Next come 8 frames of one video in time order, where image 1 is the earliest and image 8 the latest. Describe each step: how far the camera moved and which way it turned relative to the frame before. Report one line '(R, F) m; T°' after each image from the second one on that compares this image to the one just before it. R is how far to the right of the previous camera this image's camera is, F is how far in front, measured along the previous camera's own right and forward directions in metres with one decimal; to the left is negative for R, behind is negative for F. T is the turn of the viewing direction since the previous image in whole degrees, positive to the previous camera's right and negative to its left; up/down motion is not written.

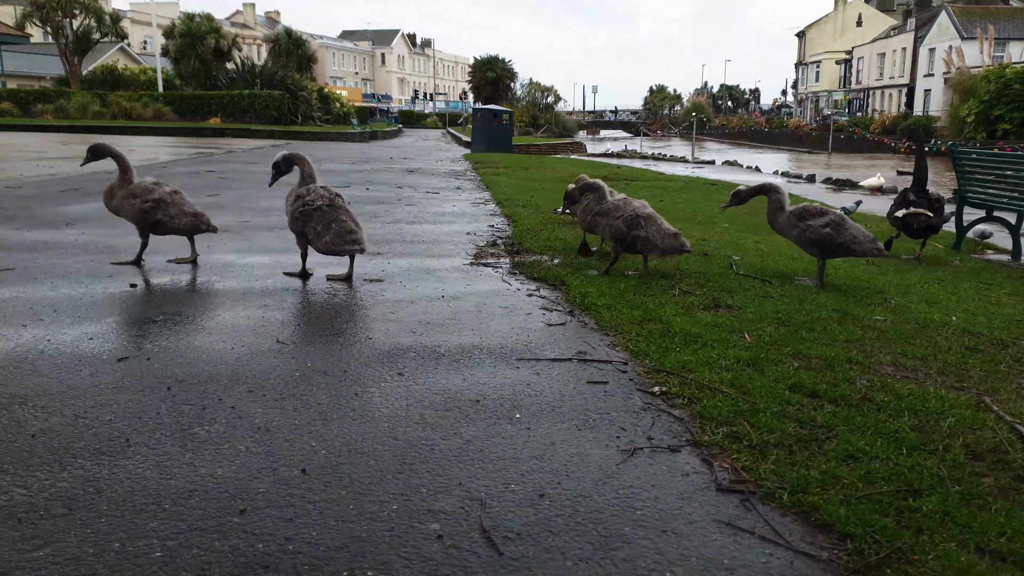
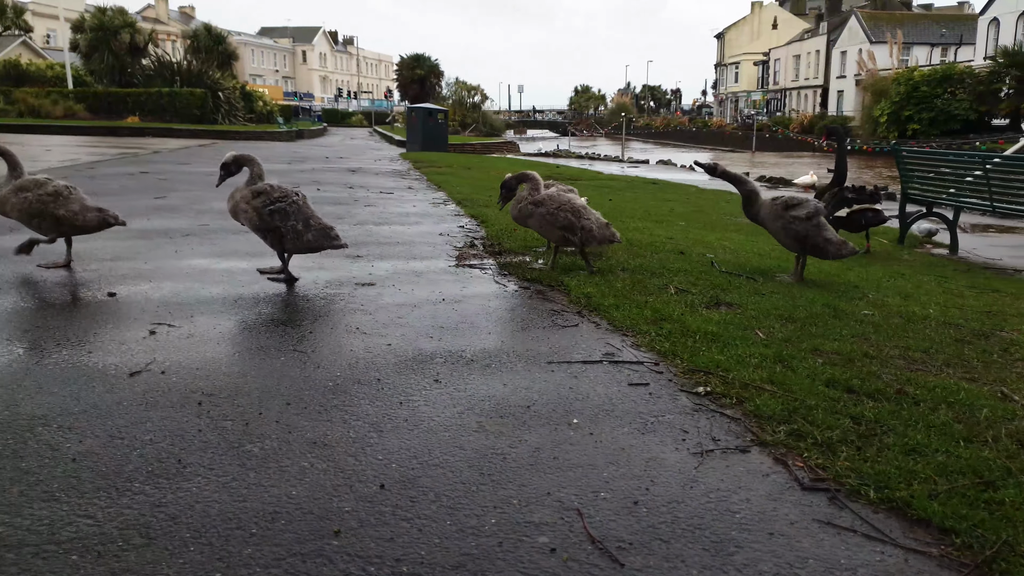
(-0.6, +0.1) m; +5°
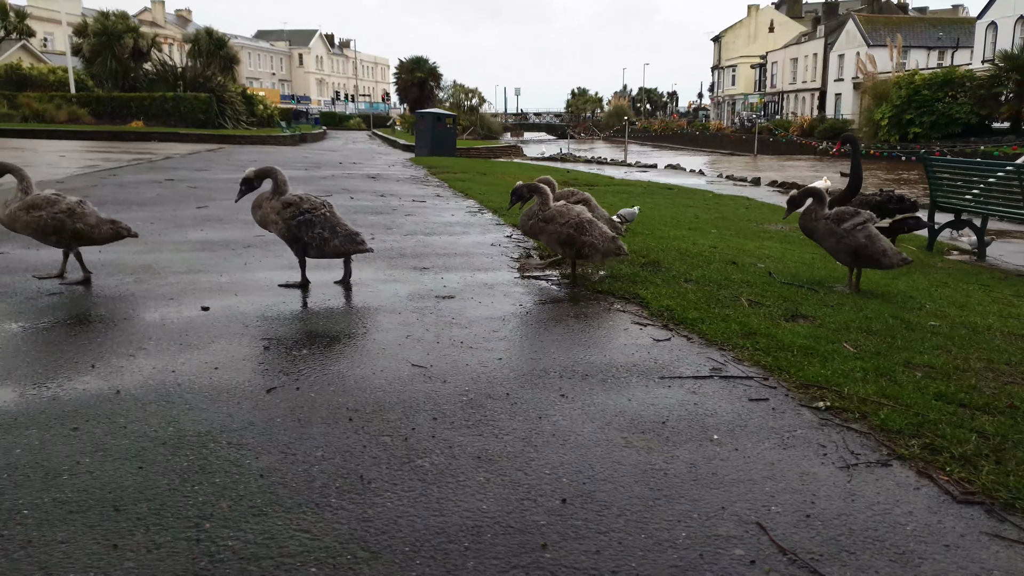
(-0.7, -0.2) m; 0°
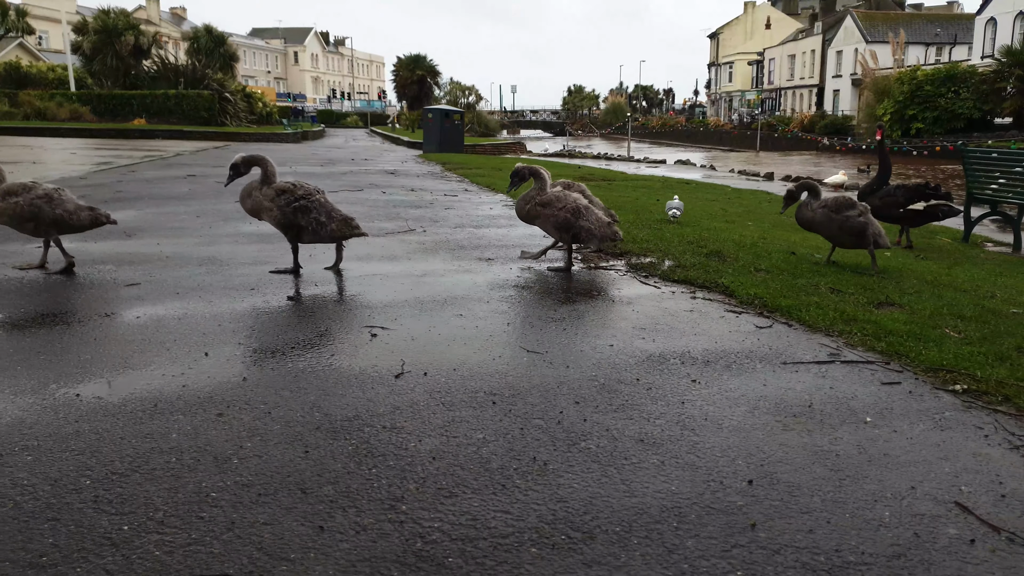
(-0.7, 0.0) m; 0°
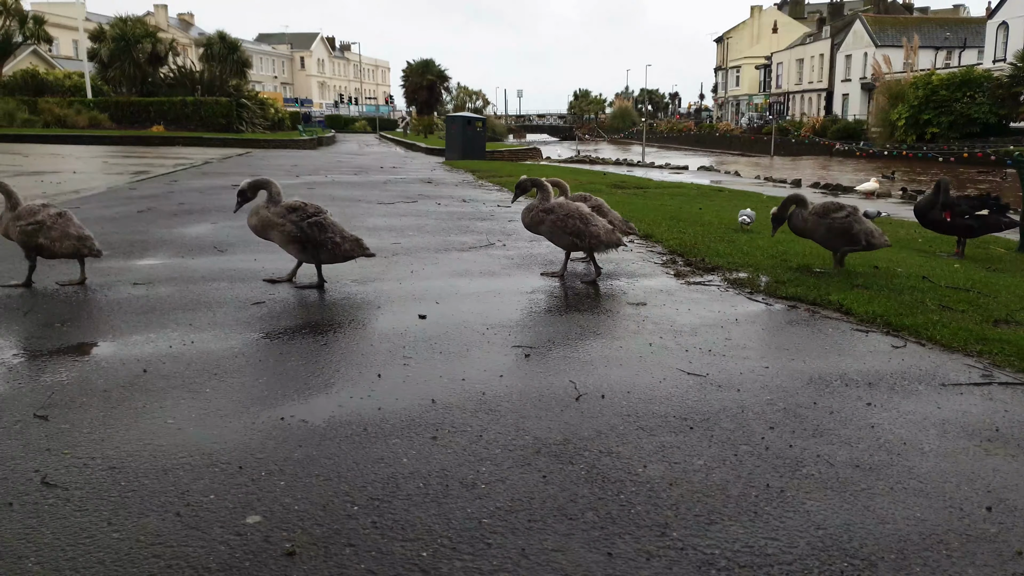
(-1.0, -0.1) m; 0°
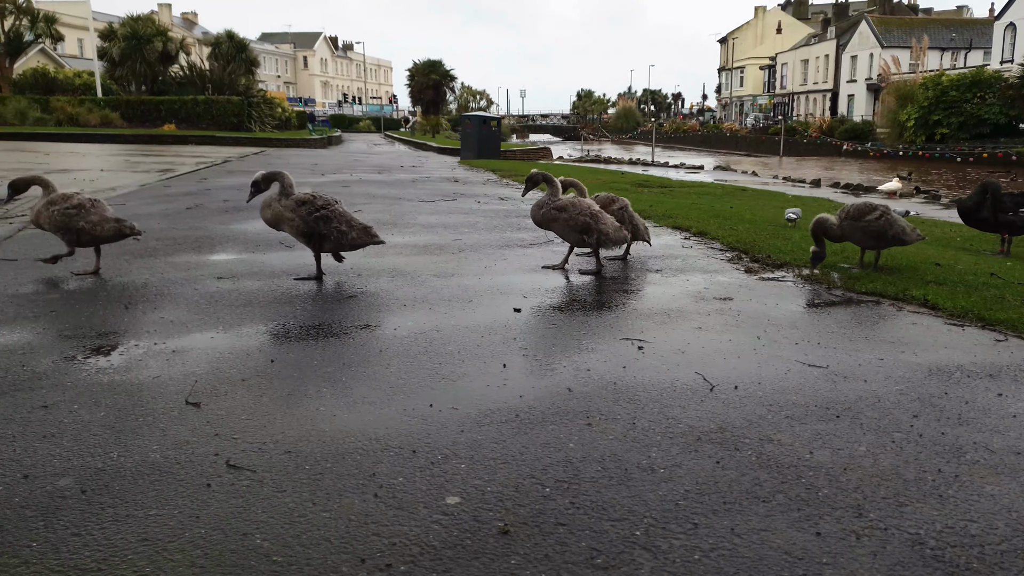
(-0.8, -0.1) m; 0°
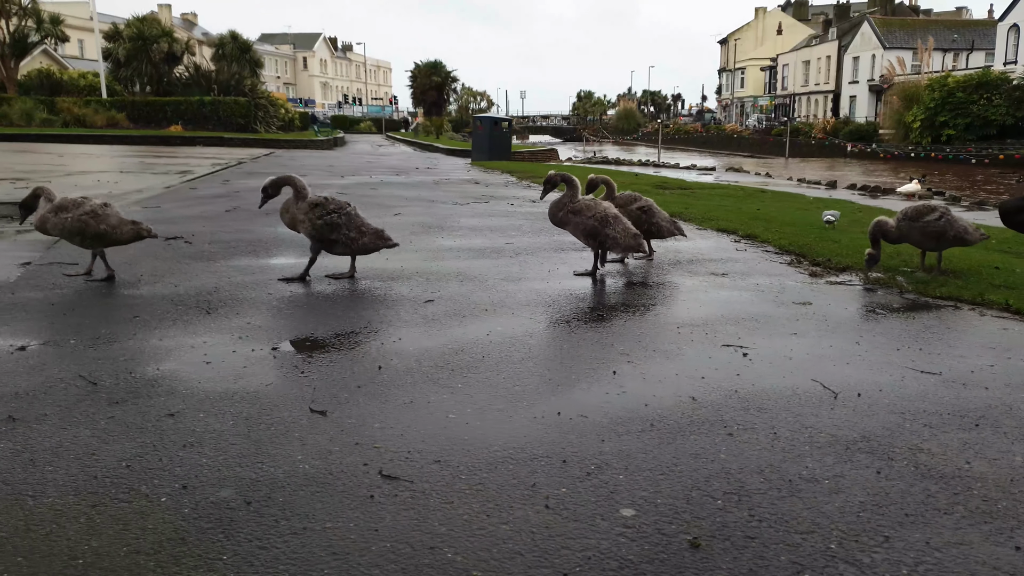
(-0.7, 0.0) m; 0°
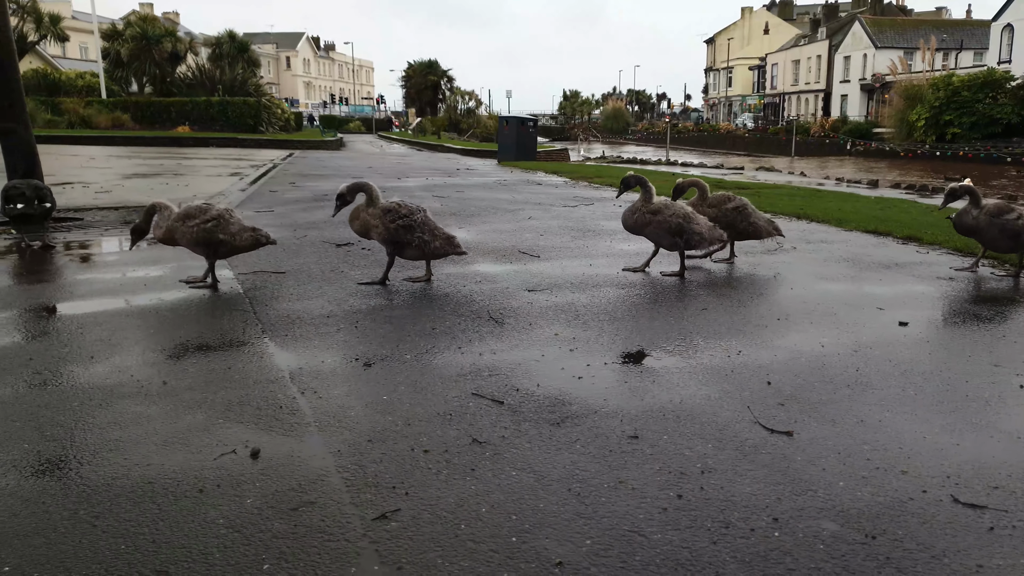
(-2.4, +0.2) m; +1°
